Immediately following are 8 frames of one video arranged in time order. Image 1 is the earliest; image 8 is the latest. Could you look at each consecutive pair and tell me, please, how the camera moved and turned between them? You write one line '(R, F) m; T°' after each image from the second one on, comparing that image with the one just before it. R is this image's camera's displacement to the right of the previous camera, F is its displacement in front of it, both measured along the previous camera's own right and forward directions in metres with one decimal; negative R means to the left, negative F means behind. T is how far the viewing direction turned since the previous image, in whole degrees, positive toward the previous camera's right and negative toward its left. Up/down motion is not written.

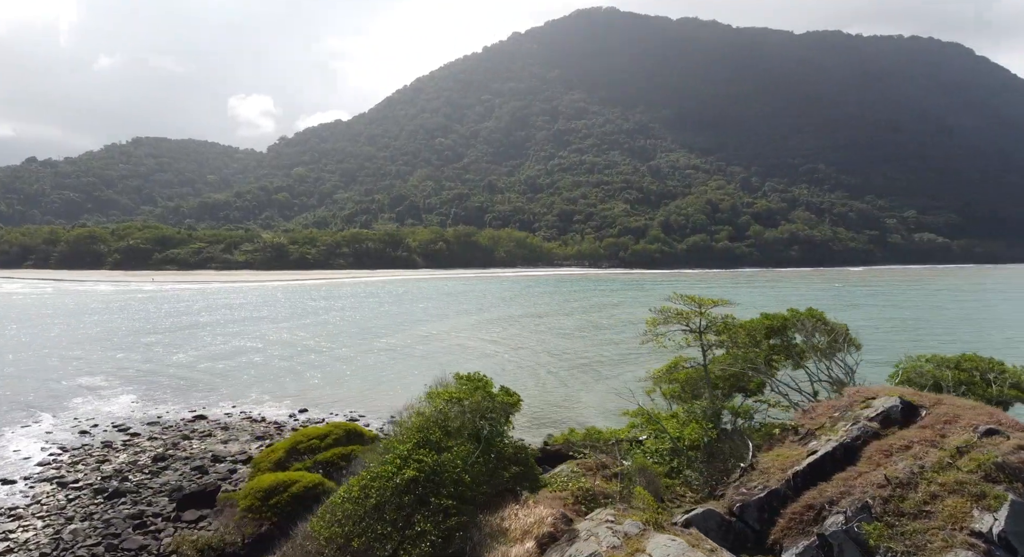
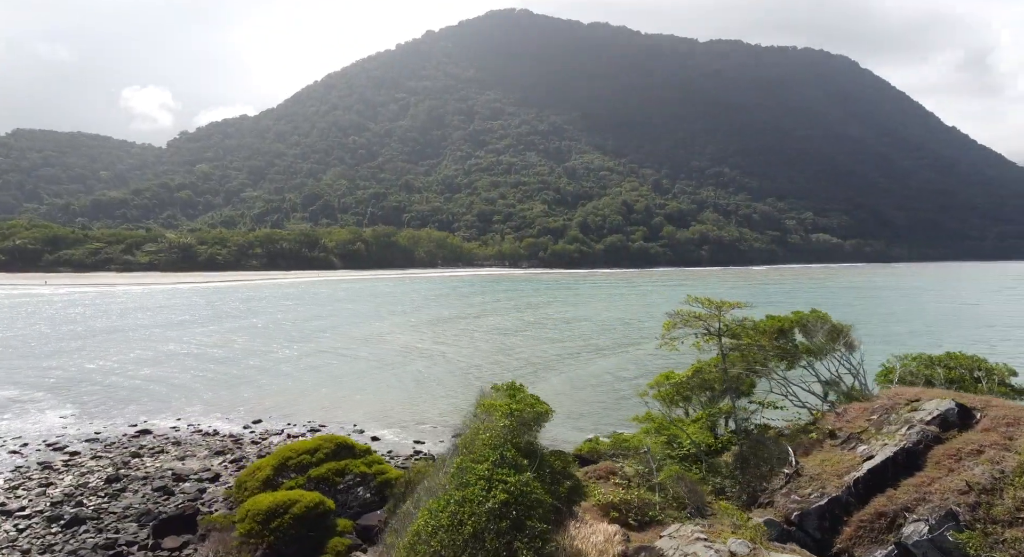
(-1.1, +0.3) m; +7°
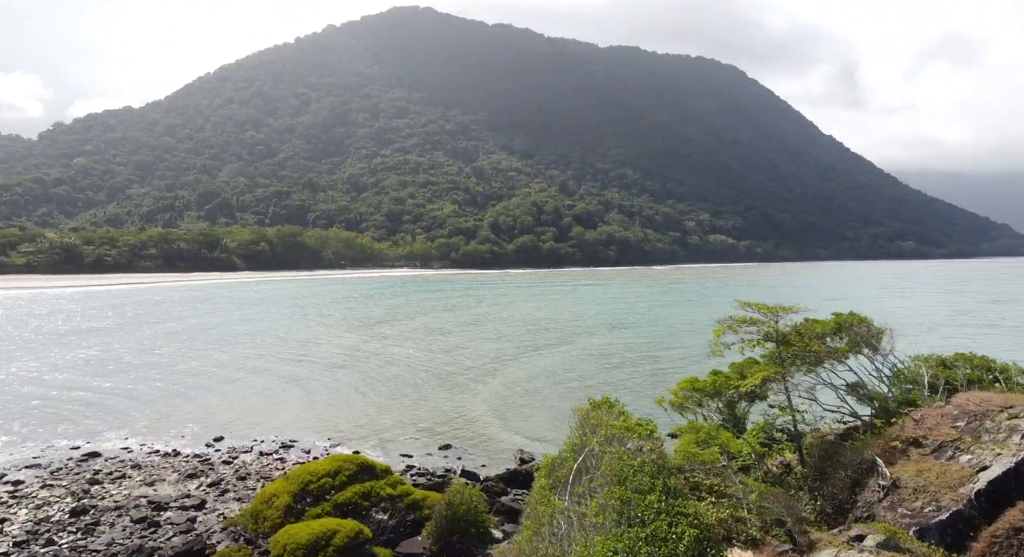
(-1.6, +0.5) m; +8°
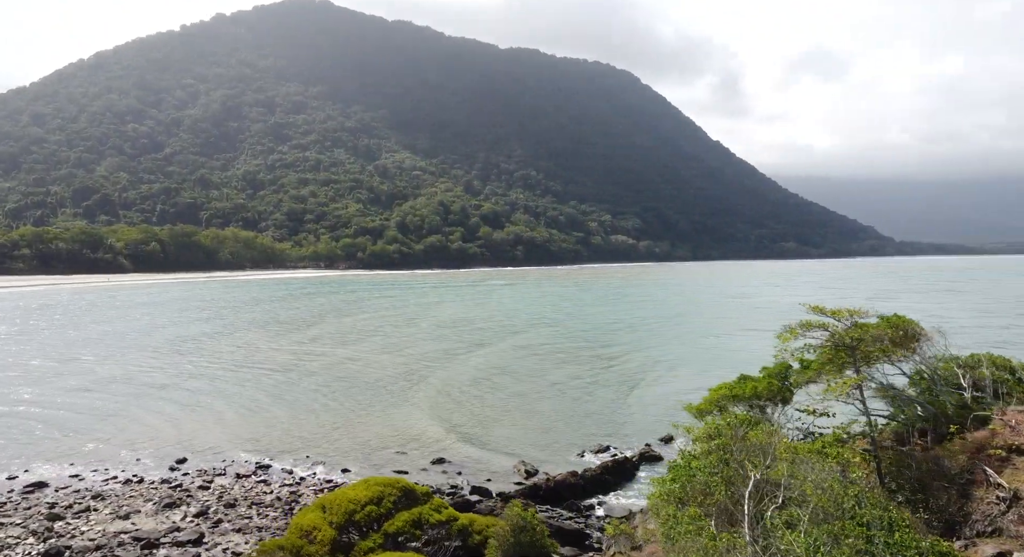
(-1.8, +0.7) m; +8°
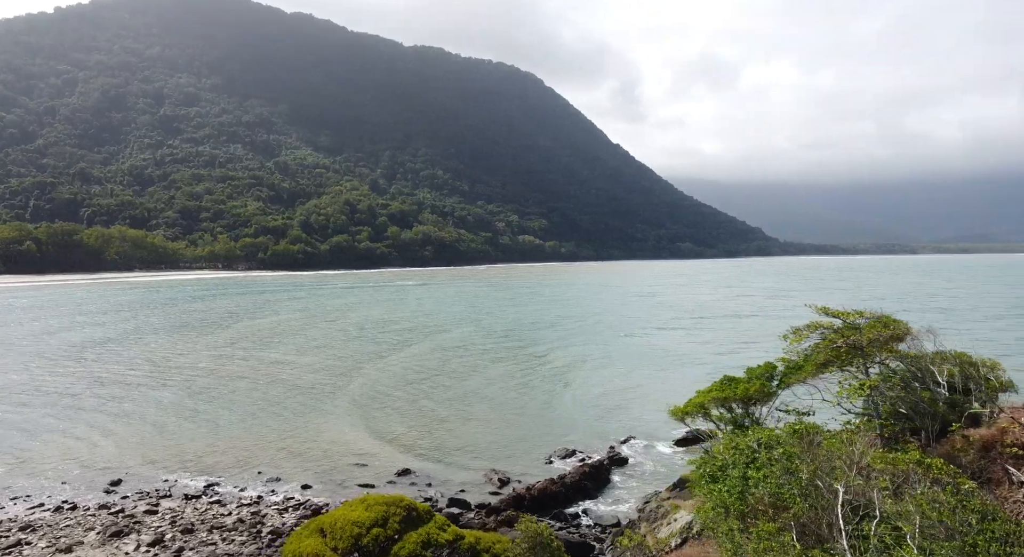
(-1.1, +0.5) m; +8°
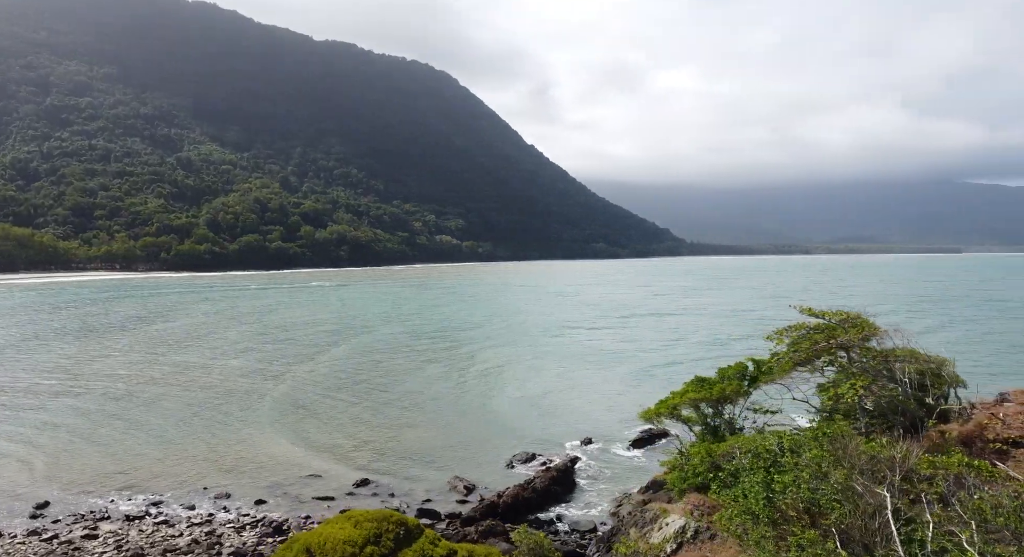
(-0.8, +0.3) m; +7°
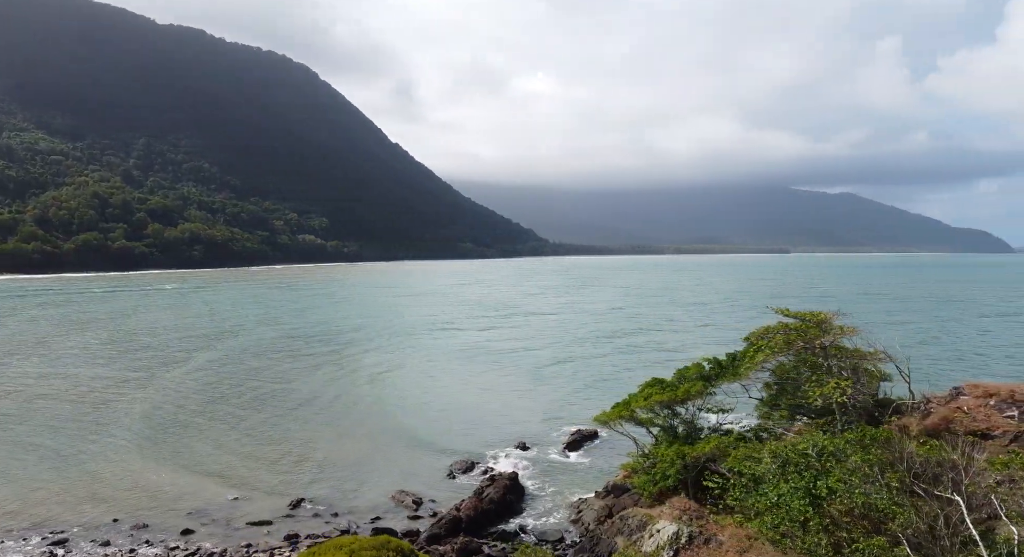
(-1.3, +0.5) m; +11°
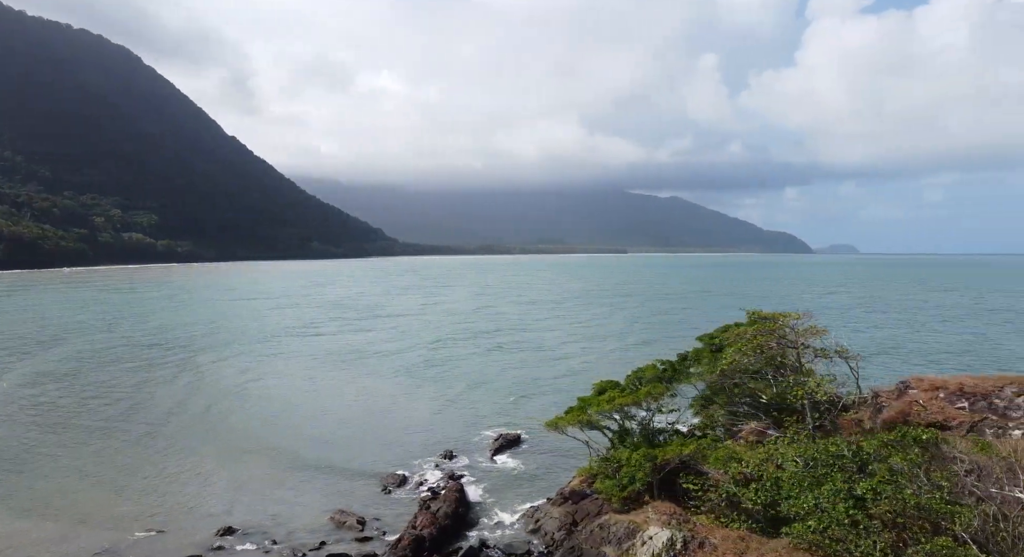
(-1.5, +0.6) m; +12°
